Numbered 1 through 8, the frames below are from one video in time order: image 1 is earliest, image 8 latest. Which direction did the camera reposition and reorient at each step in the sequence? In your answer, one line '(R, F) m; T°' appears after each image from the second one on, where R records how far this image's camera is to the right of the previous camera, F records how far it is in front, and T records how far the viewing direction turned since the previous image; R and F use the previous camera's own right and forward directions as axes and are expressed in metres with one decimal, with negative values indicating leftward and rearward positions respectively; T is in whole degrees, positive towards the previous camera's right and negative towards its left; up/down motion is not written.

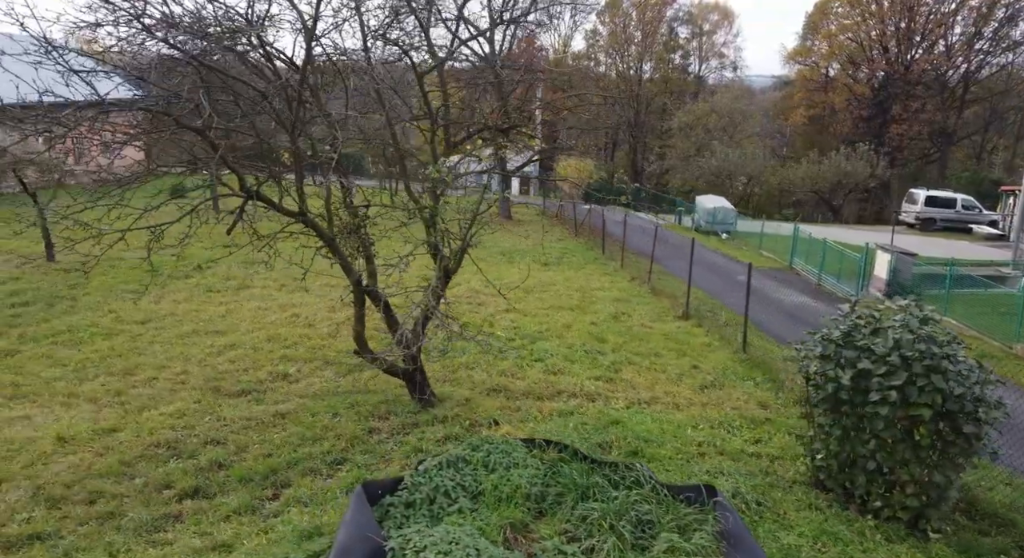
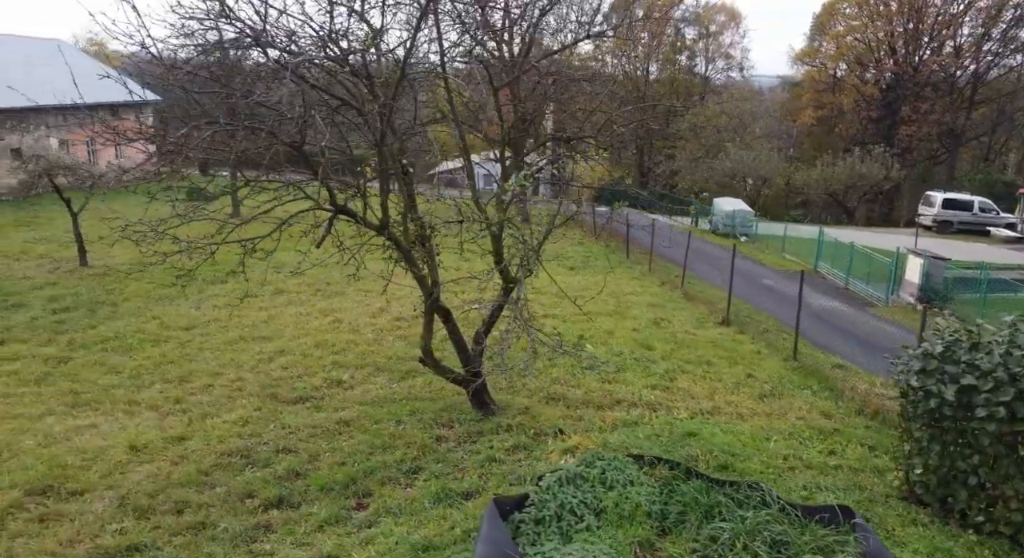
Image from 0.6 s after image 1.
(-0.5, 0.0) m; 0°
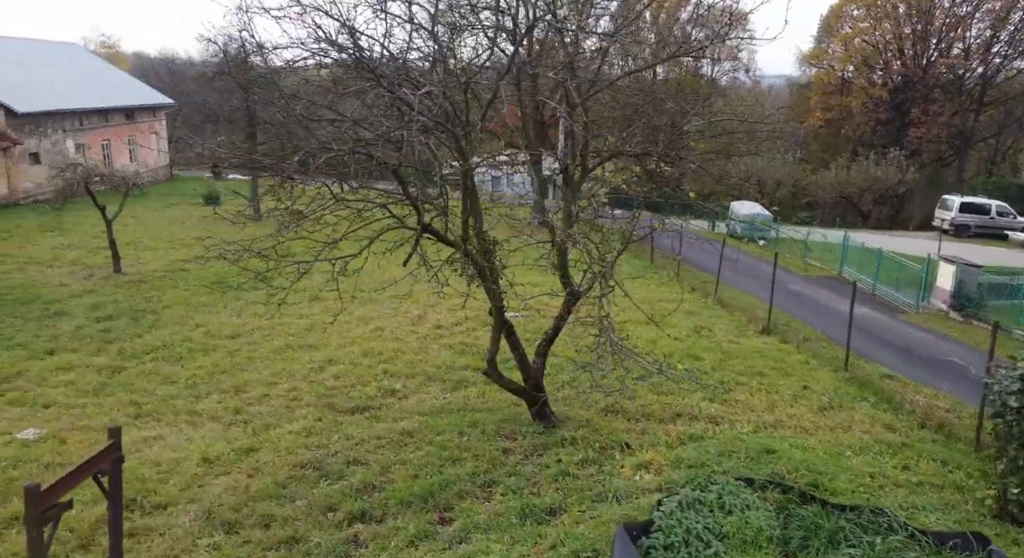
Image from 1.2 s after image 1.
(-0.5, -0.1) m; 0°
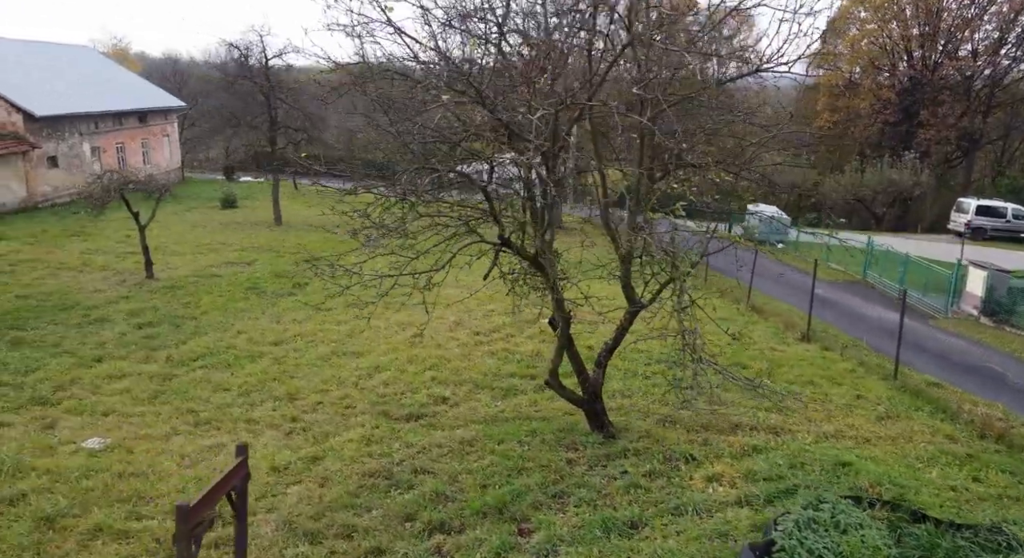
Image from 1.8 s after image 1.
(-0.5, 0.0) m; 0°
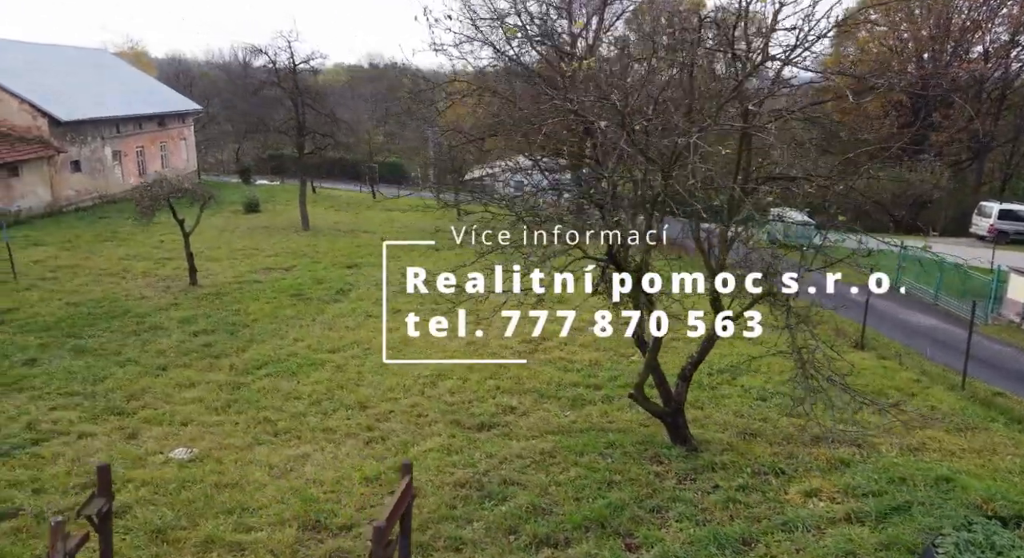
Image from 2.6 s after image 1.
(-0.7, -0.1) m; 0°
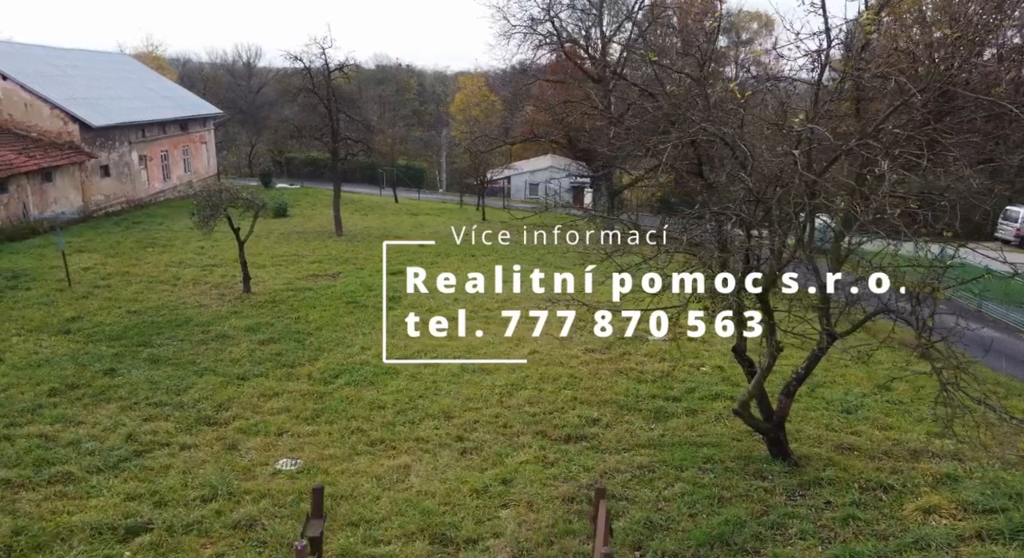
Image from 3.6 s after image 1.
(-0.9, -0.1) m; -1°
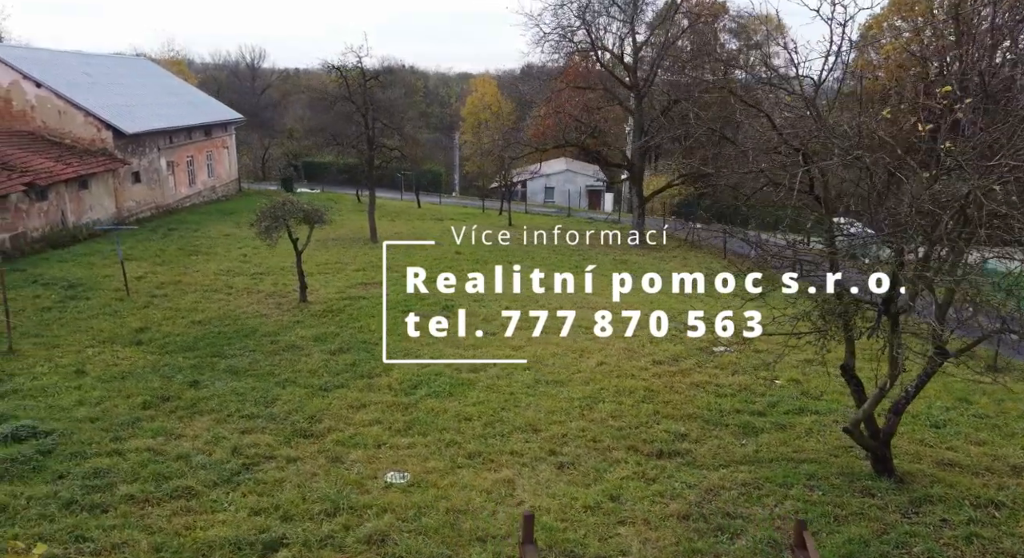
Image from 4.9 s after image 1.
(-0.9, -0.1) m; -1°
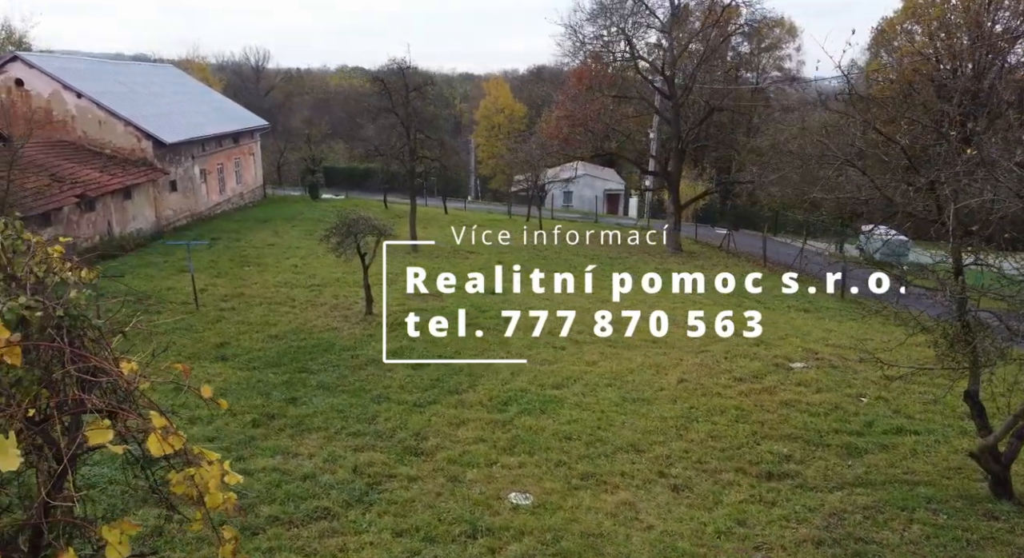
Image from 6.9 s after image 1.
(-1.1, -0.2) m; -1°
